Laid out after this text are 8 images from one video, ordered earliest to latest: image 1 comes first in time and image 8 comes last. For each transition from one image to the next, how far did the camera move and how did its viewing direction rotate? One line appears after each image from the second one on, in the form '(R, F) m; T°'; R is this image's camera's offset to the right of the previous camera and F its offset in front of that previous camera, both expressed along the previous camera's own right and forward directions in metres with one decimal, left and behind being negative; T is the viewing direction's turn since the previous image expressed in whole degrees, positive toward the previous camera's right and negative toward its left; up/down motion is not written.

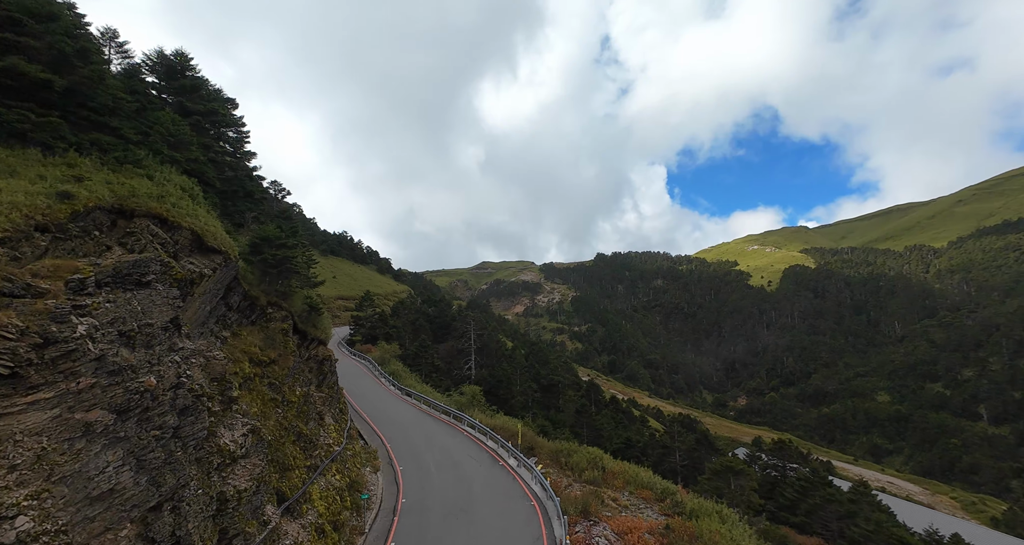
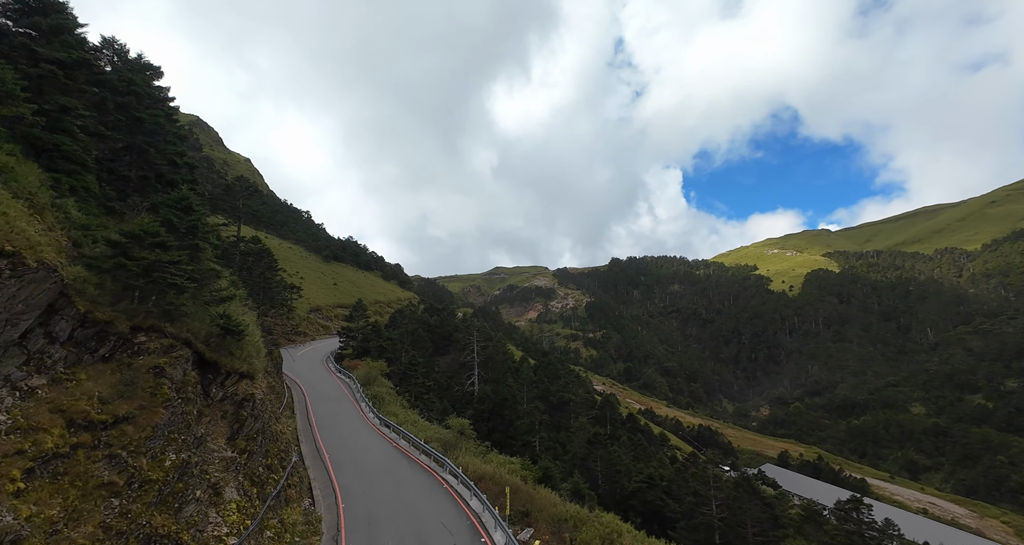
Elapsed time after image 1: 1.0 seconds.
(+0.9, +4.8) m; -2°
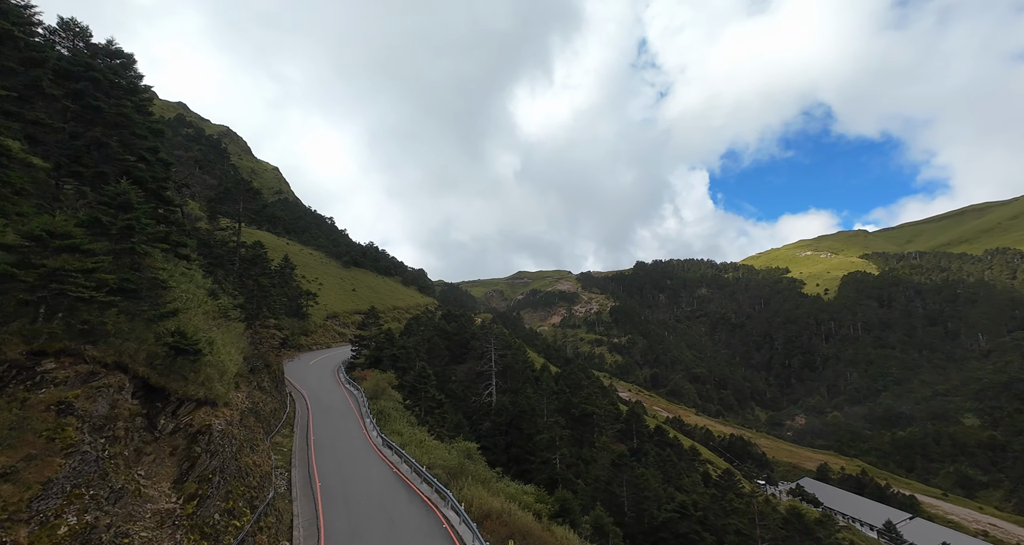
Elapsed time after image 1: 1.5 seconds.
(+0.5, +2.5) m; -3°
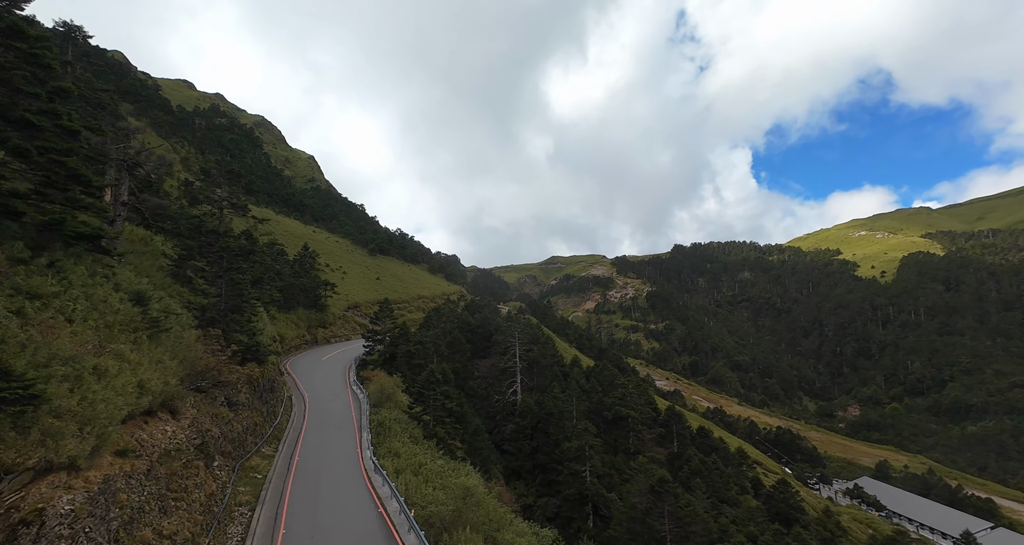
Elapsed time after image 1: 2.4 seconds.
(+0.9, +4.6) m; -4°
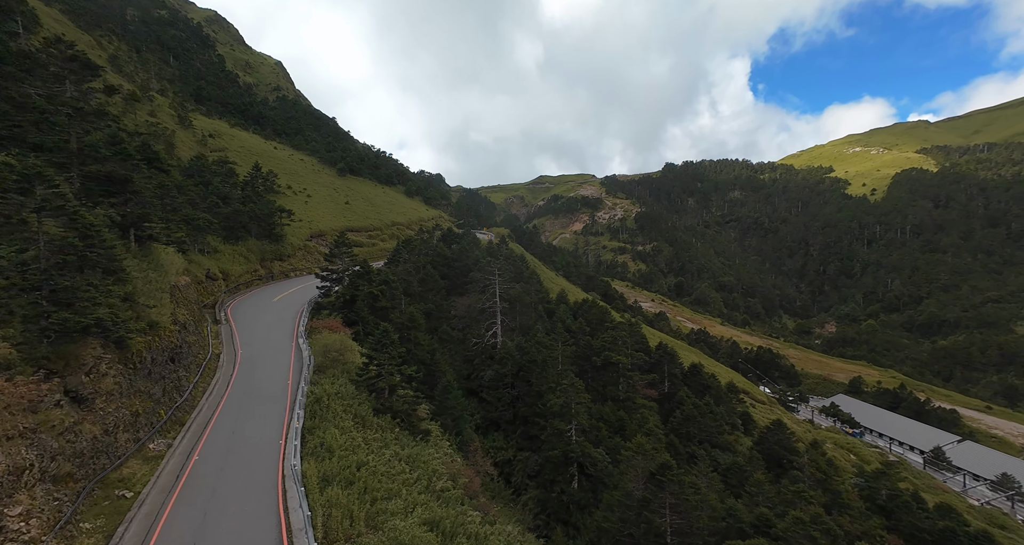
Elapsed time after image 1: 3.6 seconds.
(+1.0, +6.2) m; +2°
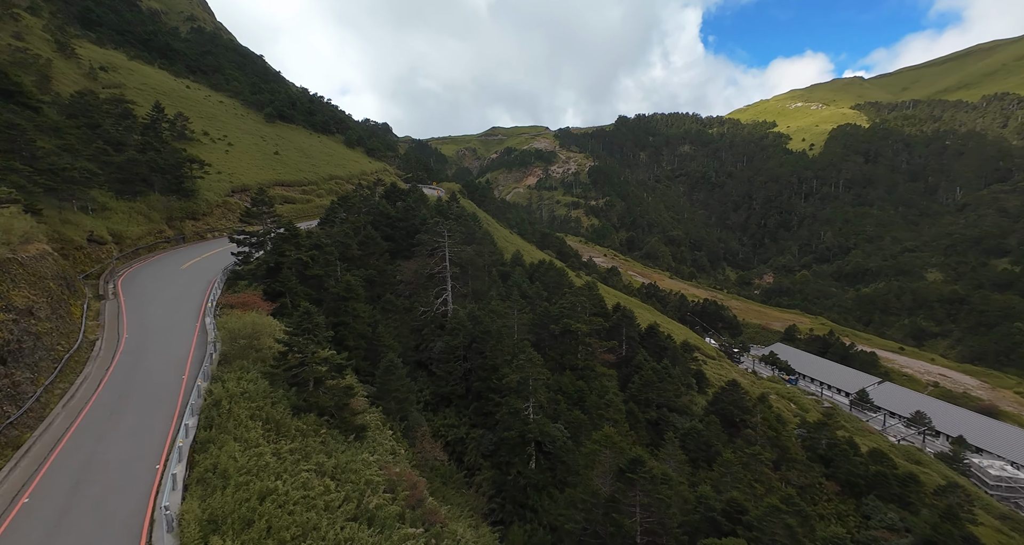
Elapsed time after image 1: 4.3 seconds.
(+0.3, +3.6) m; +6°
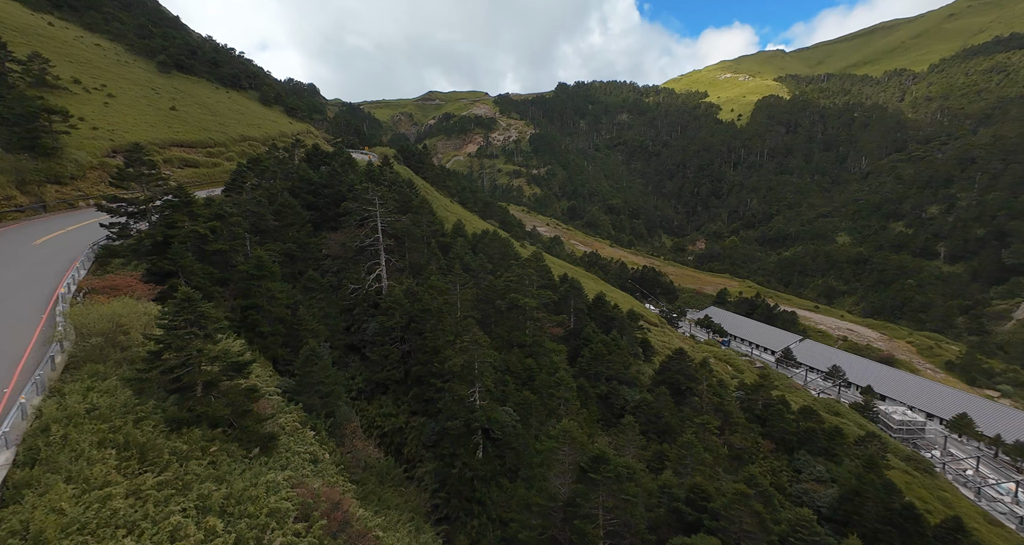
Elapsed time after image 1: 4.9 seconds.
(+0.1, +3.0) m; +7°
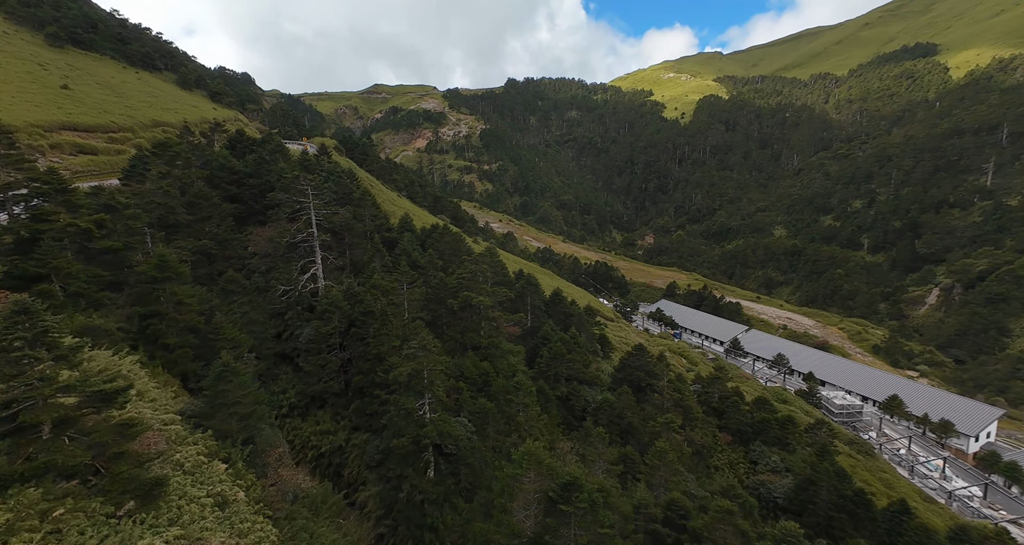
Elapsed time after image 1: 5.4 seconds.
(+0.1, +2.6) m; +6°
